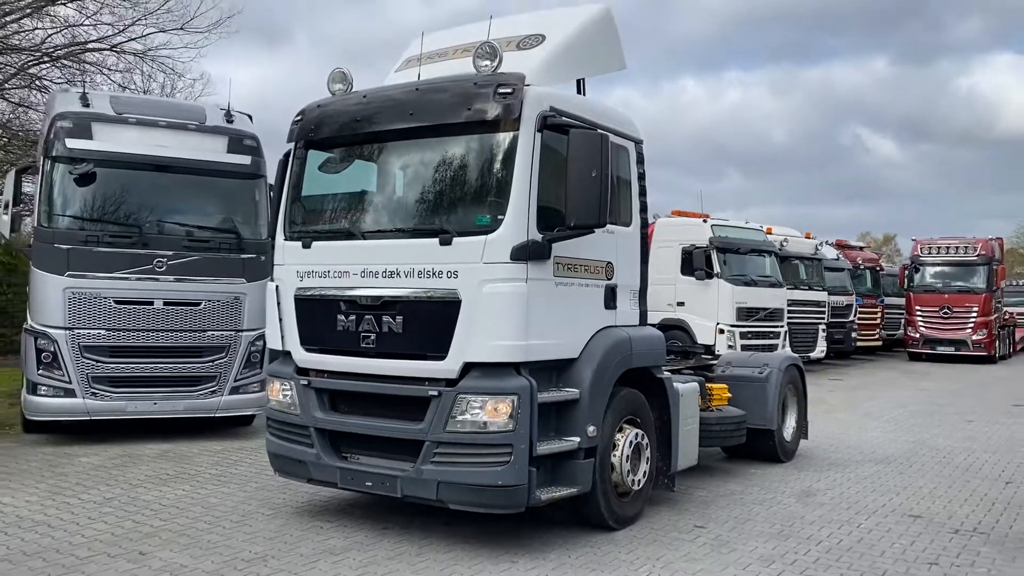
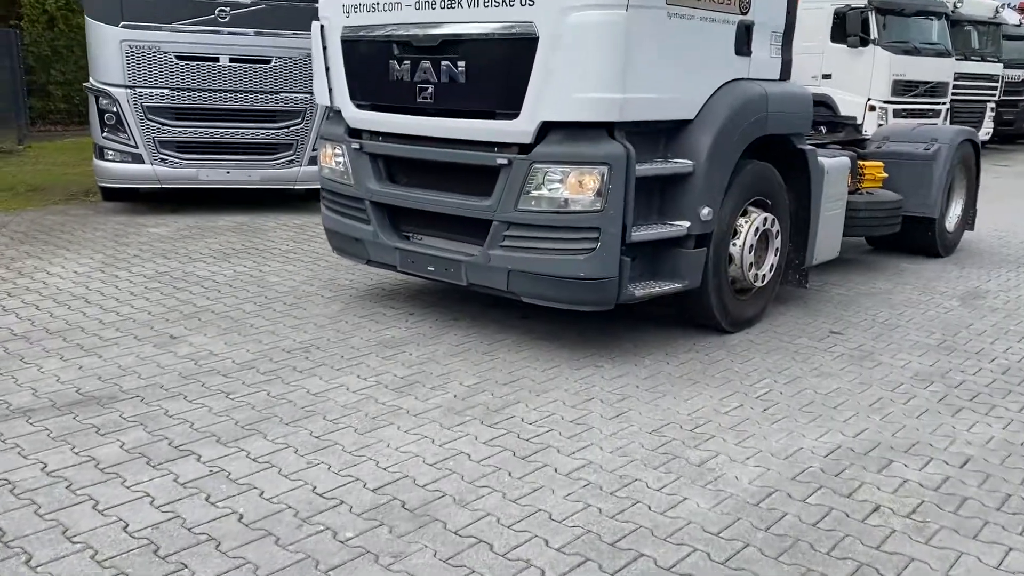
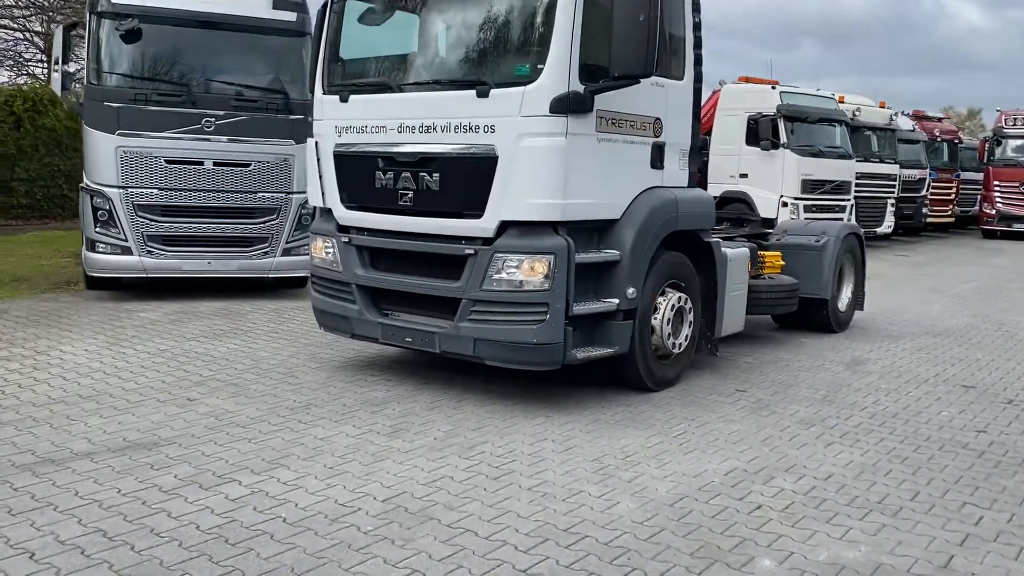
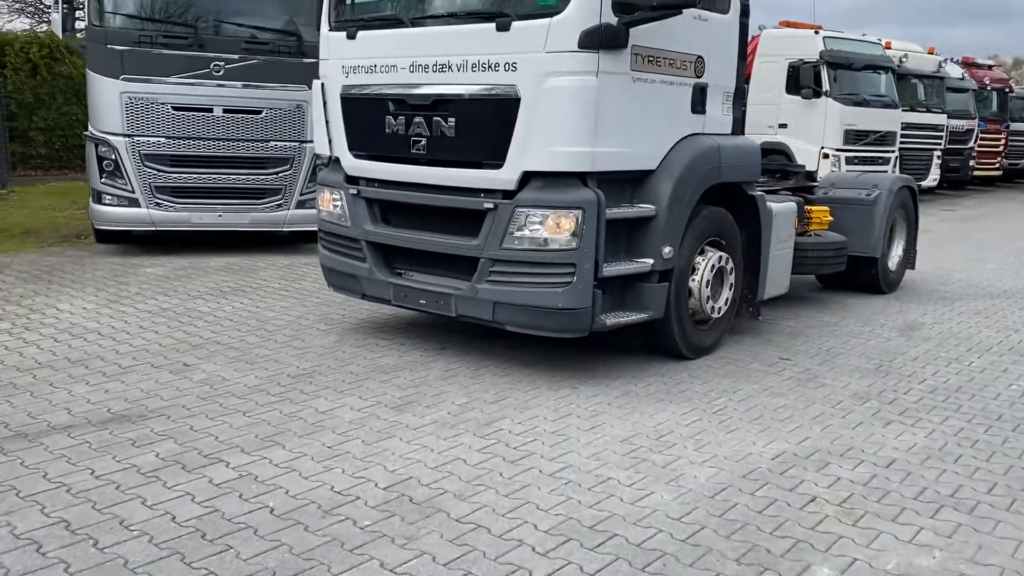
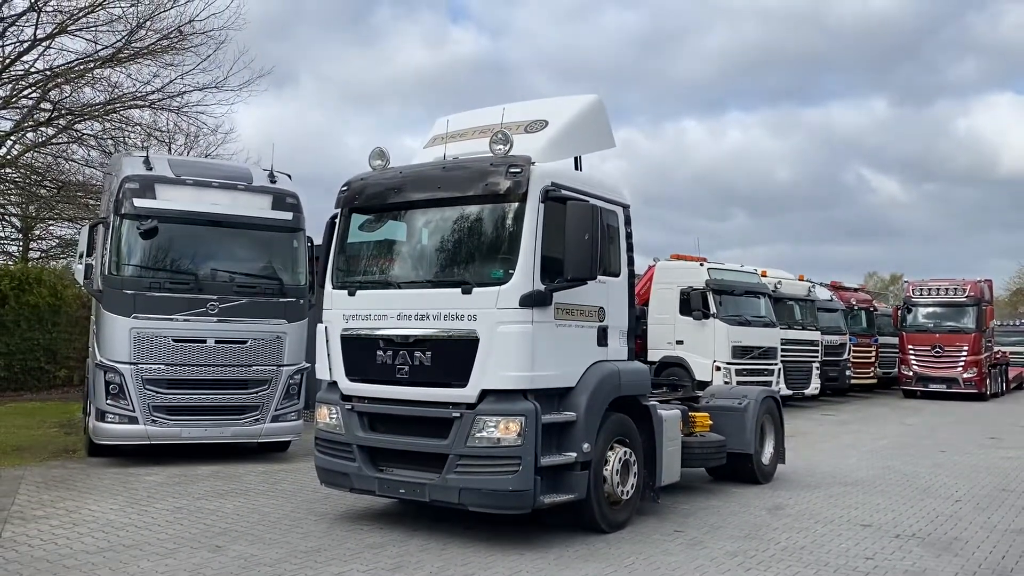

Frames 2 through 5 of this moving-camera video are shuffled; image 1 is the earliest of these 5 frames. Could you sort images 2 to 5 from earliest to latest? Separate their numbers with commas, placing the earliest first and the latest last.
5, 3, 4, 2
